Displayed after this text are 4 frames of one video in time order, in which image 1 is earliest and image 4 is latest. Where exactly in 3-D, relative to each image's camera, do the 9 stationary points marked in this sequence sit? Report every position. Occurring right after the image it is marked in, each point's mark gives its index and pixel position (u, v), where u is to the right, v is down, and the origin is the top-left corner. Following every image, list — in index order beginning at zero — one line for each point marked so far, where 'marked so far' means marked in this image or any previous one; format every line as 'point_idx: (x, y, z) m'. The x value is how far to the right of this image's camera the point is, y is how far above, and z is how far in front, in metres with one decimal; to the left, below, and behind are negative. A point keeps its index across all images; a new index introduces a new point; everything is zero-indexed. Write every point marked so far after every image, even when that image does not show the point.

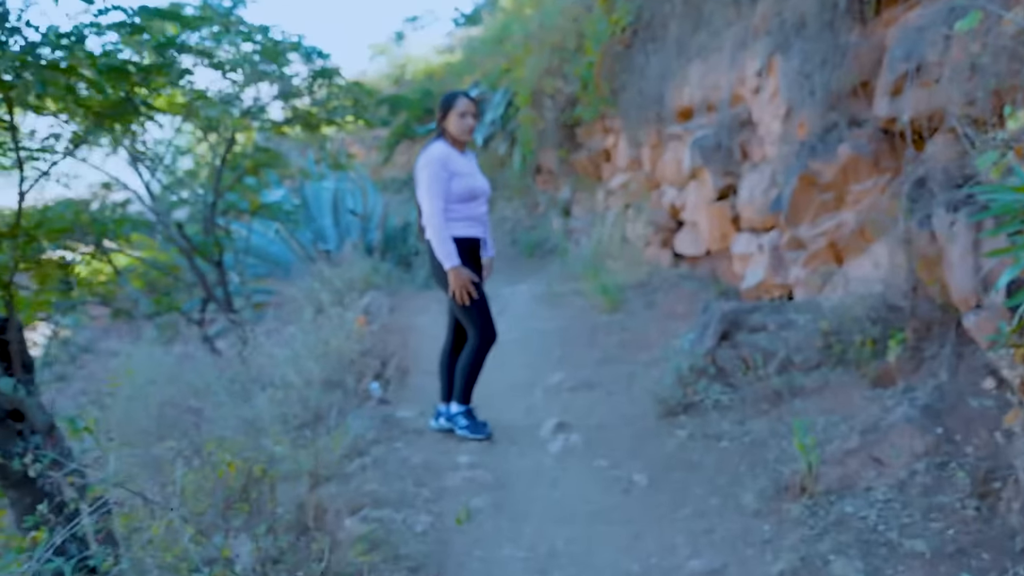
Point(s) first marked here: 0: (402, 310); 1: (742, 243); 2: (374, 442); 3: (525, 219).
0: (-0.8, -0.2, +6.0) m
1: (+1.2, +0.2, +4.2) m
2: (-0.5, -0.5, +2.9) m
3: (+0.2, +0.9, +10.7) m
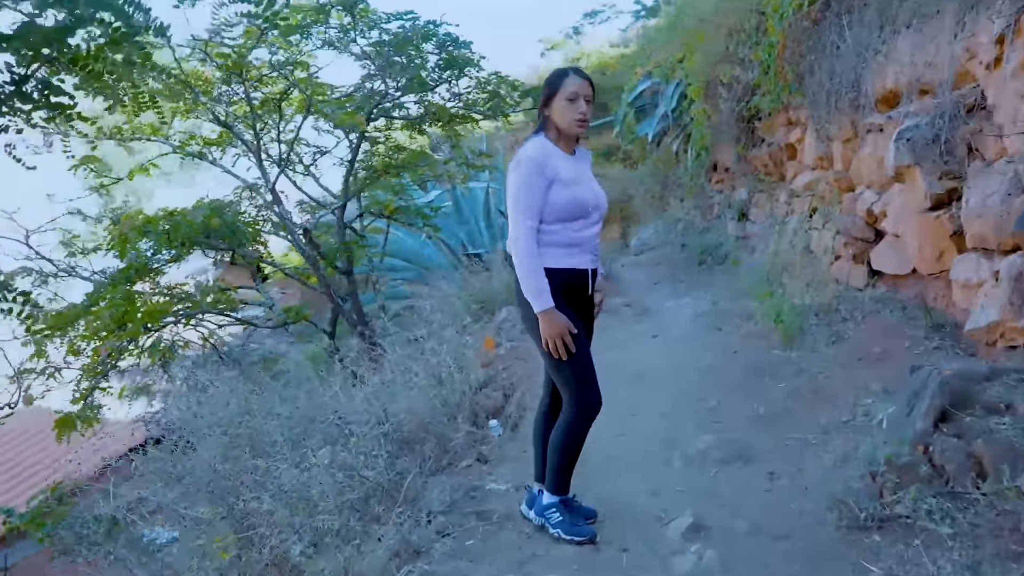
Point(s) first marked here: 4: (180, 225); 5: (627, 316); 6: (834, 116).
0: (+0.2, -0.3, +5.3) m
1: (+1.7, +0.1, +3.1) m
2: (-0.2, -0.7, +2.2) m
3: (+2.2, +0.8, +9.7) m
4: (-2.0, +0.4, +5.1) m
5: (+0.8, -0.2, +6.0) m
6: (+2.2, +1.2, +5.5) m
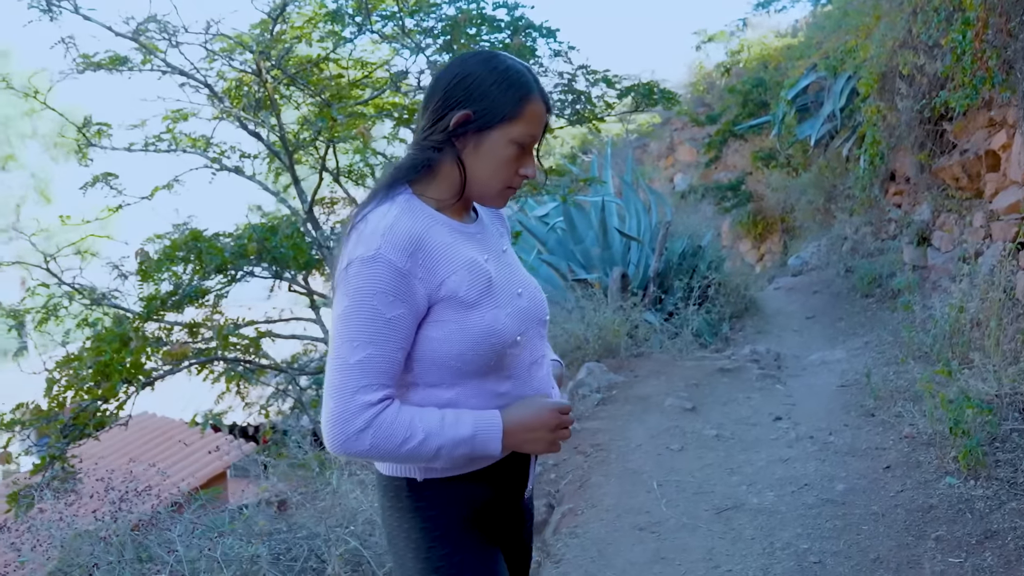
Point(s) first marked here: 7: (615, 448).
0: (+0.6, -0.5, +4.1) m
1: (+1.7, -0.3, +1.7) m
2: (-0.4, -0.9, +1.1) m
3: (+3.4, +0.4, +8.0) m
4: (-1.6, +0.2, +4.3) m
5: (+1.4, -0.5, +4.6) m
6: (+2.6, +0.8, +3.9) m
7: (+0.4, -0.7, +3.4) m
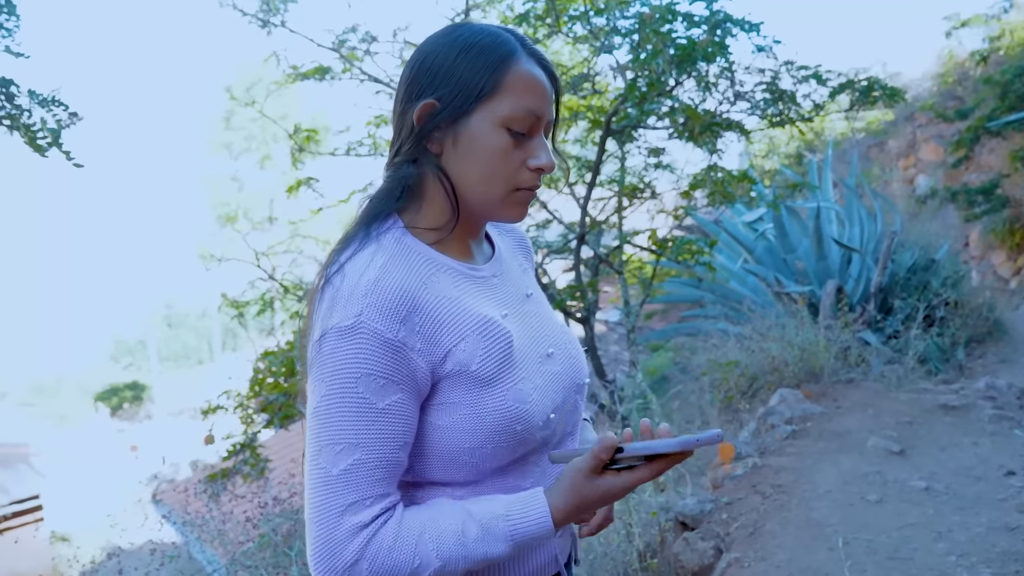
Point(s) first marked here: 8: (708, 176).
0: (+1.4, -0.6, +3.7) m
1: (+1.8, -0.4, +1.0) m
2: (-0.4, -1.0, +1.1) m
3: (+5.2, +0.2, +6.7) m
4: (-0.6, +0.2, +4.5) m
5: (+2.3, -0.6, +4.0) m
6: (+3.3, +0.6, +3.0) m
7: (+1.0, -0.7, +3.0) m
8: (+1.0, +0.5, +4.1) m
